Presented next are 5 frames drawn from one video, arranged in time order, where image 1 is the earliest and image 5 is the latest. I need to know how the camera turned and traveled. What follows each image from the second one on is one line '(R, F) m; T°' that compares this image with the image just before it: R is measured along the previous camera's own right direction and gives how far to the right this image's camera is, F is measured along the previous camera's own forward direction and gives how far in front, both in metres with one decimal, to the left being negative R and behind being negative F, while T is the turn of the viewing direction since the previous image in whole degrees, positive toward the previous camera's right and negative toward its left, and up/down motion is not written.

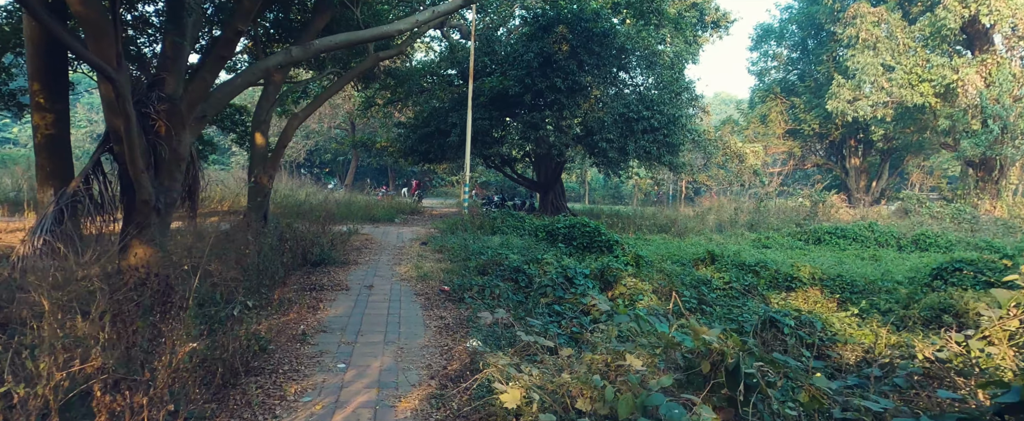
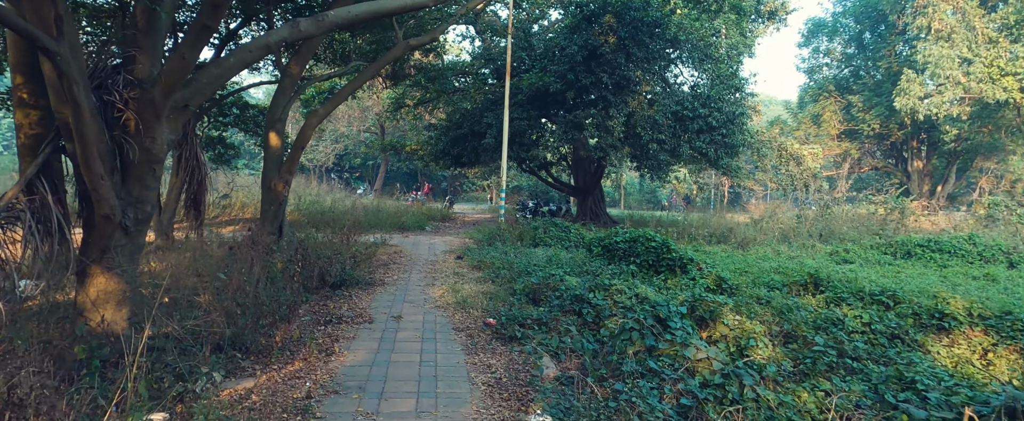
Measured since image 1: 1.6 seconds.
(-0.3, +1.3) m; -3°
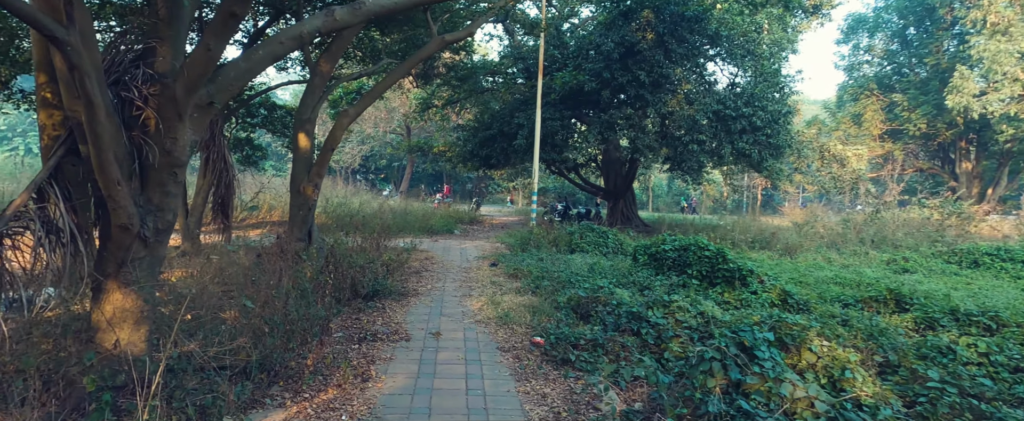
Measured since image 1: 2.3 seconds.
(-0.2, +0.5) m; -2°
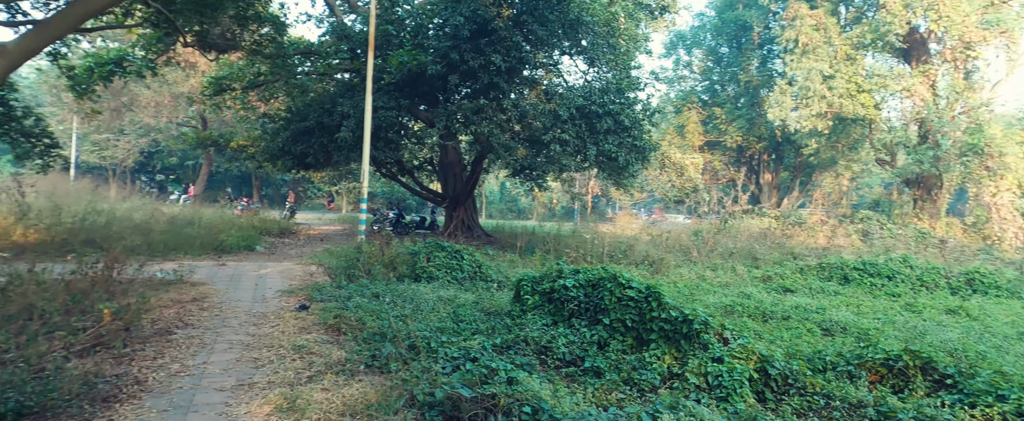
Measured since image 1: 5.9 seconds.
(0.0, +2.7) m; +16°
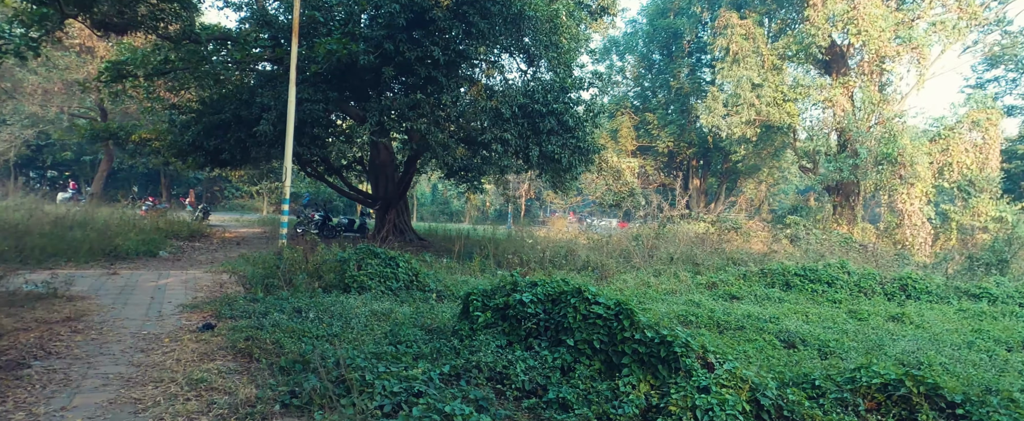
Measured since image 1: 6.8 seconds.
(-0.1, +0.7) m; +6°
